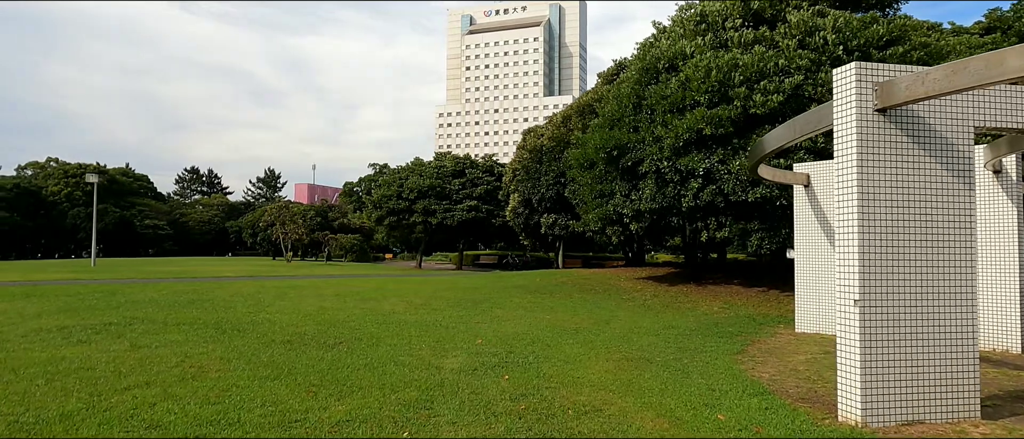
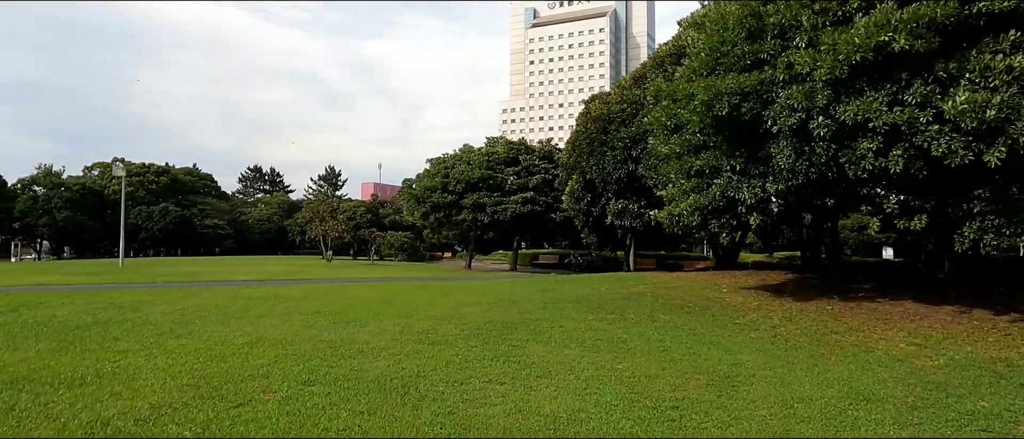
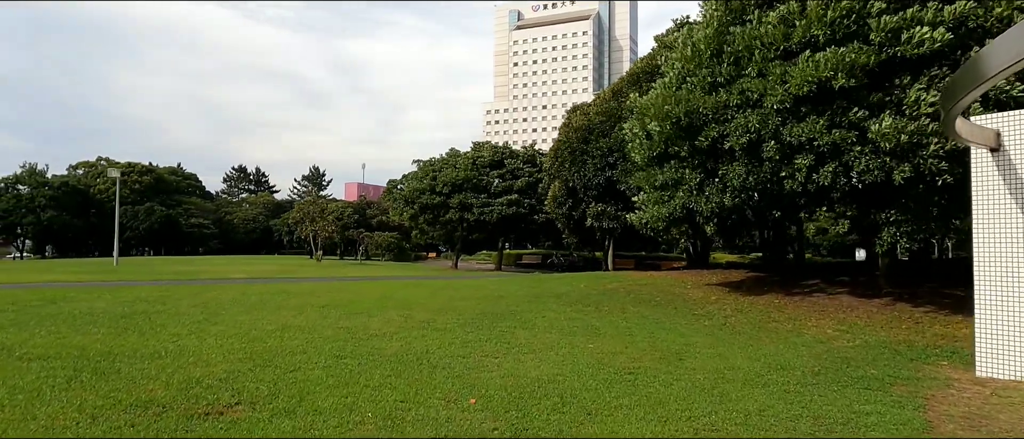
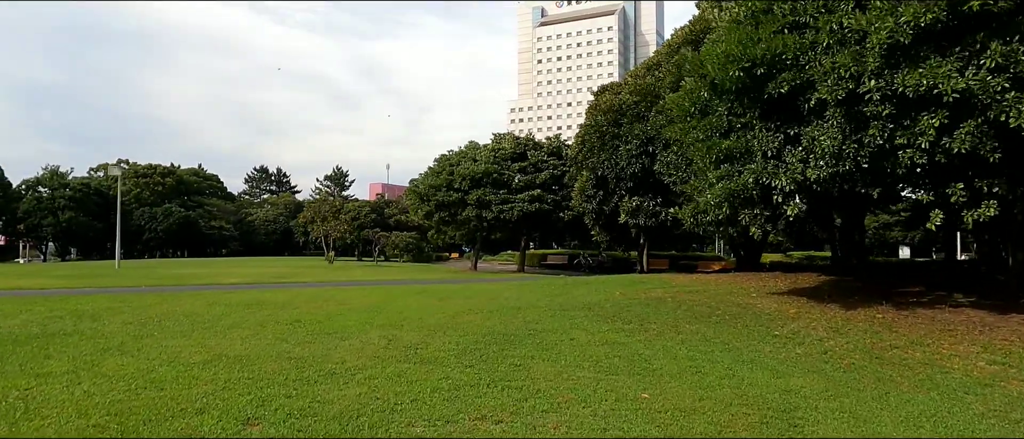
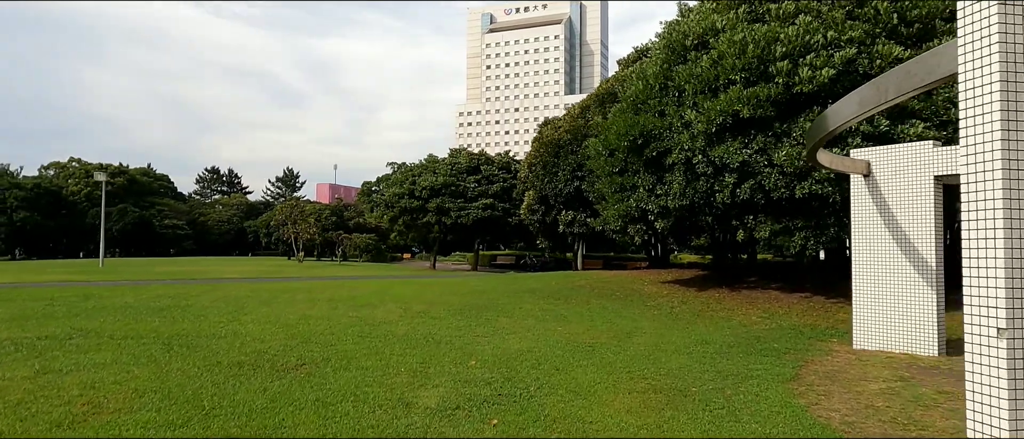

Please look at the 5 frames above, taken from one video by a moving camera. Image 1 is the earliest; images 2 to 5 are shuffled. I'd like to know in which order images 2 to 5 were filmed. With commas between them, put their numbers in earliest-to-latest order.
5, 3, 2, 4
